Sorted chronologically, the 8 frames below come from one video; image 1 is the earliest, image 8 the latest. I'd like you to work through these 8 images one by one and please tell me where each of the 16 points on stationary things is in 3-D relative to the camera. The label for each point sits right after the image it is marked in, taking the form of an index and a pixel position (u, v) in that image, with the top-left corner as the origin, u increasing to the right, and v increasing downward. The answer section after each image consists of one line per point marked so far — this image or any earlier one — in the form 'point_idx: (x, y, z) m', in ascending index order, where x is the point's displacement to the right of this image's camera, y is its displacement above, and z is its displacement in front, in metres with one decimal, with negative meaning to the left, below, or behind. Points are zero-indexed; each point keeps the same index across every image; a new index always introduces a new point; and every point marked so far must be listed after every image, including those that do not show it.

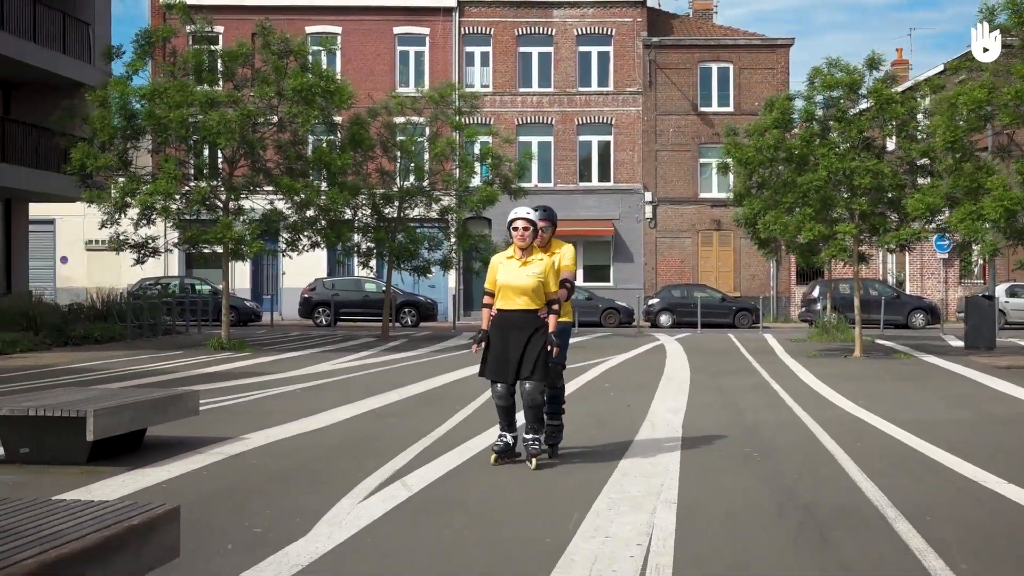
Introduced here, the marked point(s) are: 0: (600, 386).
0: (+1.1, -1.2, +14.0) m
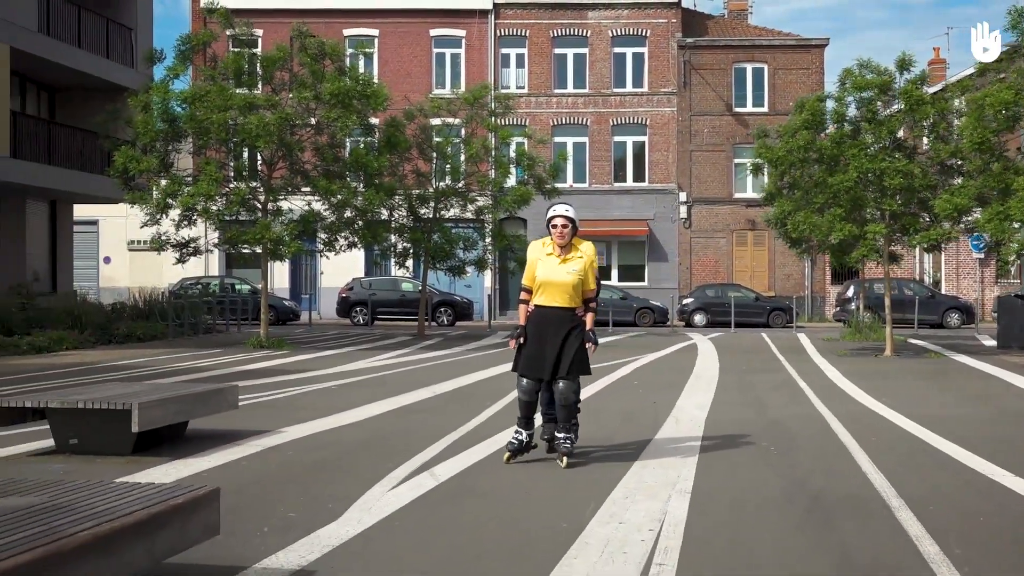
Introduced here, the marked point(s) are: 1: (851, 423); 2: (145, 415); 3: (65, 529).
0: (+1.5, -1.2, +14.2) m
1: (+3.0, -1.2, +10.0) m
2: (-2.5, -0.9, +7.8) m
3: (-1.5, -0.8, +3.9) m
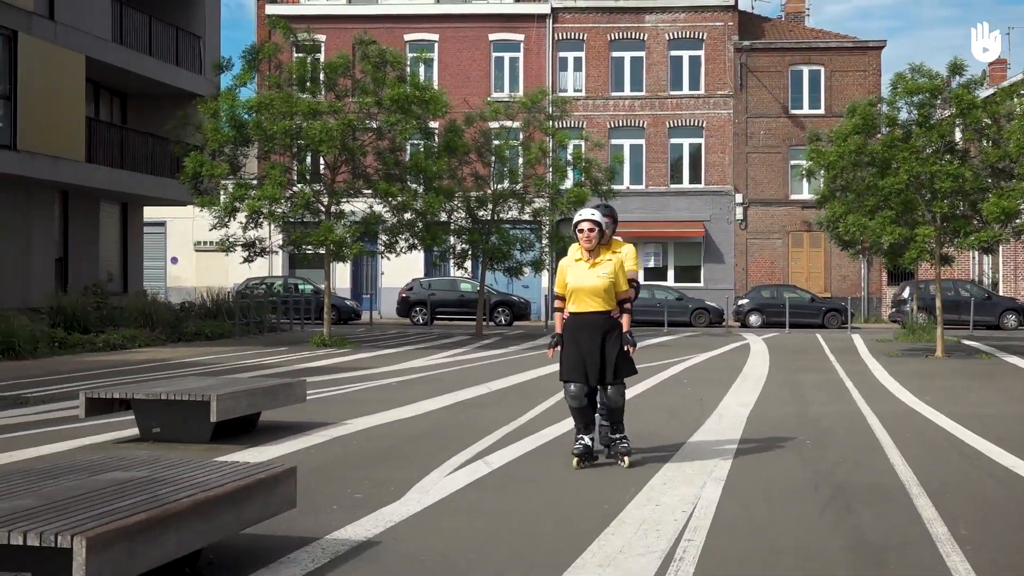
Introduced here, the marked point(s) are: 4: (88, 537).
0: (+2.1, -1.2, +14.7) m
1: (+3.4, -1.2, +10.3) m
2: (-2.2, -0.9, +8.5) m
3: (-1.4, -0.8, +4.5) m
4: (-1.4, -0.8, +3.8) m
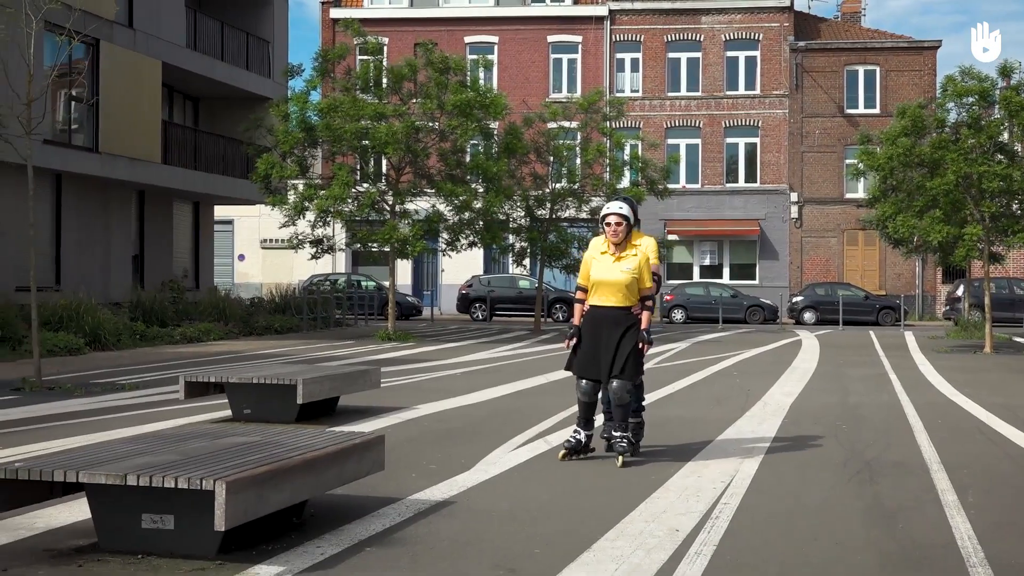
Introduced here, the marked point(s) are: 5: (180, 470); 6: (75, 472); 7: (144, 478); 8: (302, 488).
0: (+2.9, -1.2, +15.4) m
1: (+4.0, -1.2, +11.0) m
2: (-1.7, -0.8, +9.4) m
3: (-1.1, -0.8, +5.4) m
4: (-1.2, -0.8, +4.7) m
5: (-1.4, -0.8, +4.9) m
6: (-1.9, -0.8, +4.9) m
7: (-1.5, -0.8, +4.8) m
8: (-1.0, -0.9, +5.3) m
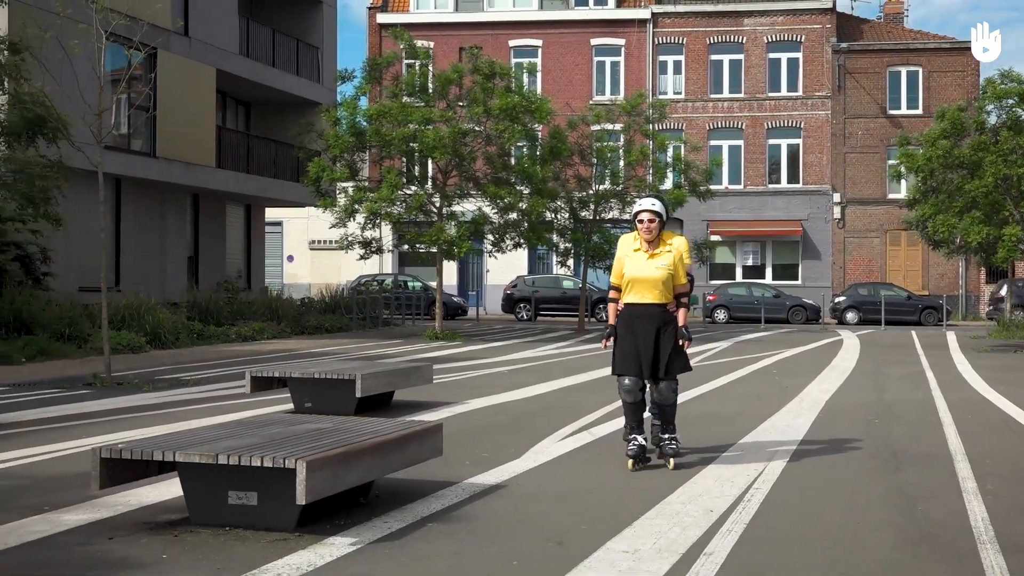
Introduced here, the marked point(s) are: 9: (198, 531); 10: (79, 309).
0: (+3.5, -1.2, +15.8) m
1: (+4.4, -1.2, +11.3) m
2: (-1.3, -0.8, +10.0) m
3: (-0.8, -0.8, +6.0) m
4: (-0.9, -0.8, +5.2) m
5: (-1.2, -0.8, +5.5) m
6: (-1.6, -0.8, +5.5) m
7: (-1.3, -0.8, +5.3) m
8: (-0.7, -0.9, +5.9) m
9: (-1.6, -1.2, +5.7) m
10: (-7.6, -0.4, +19.9) m
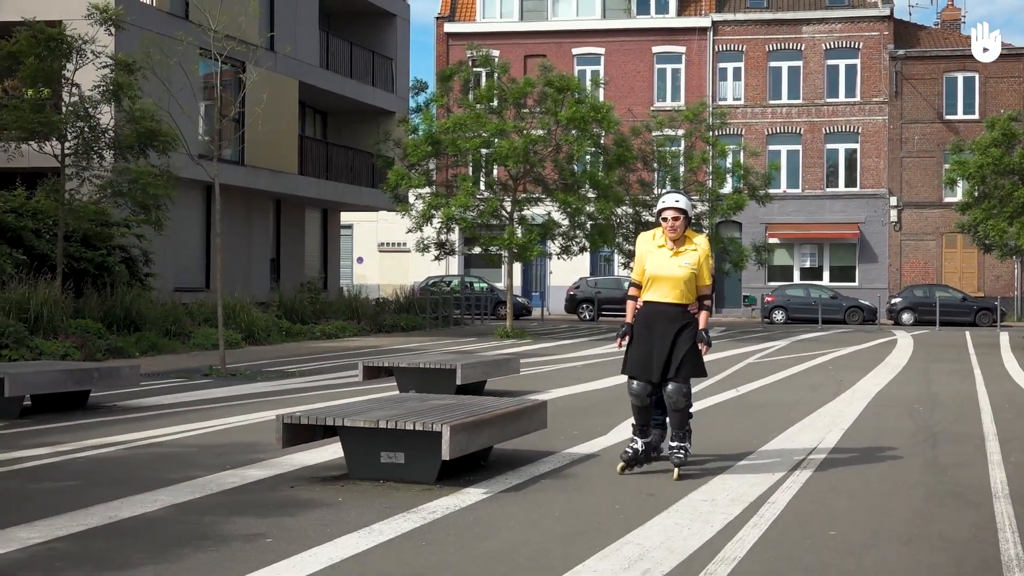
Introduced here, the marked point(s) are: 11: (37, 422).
0: (+4.6, -1.2, +16.9) m
1: (+5.3, -1.2, +12.4) m
2: (-0.5, -0.8, +11.4) m
3: (-0.2, -0.8, +7.3) m
4: (-0.4, -0.8, +6.6) m
5: (-0.6, -0.8, +6.8) m
6: (-1.0, -0.8, +6.9) m
7: (-0.7, -0.8, +6.7) m
8: (-0.1, -0.9, +7.3) m
9: (-1.0, -1.2, +7.1) m
10: (-6.3, -0.4, +21.6) m
11: (-4.1, -1.2, +10.0) m
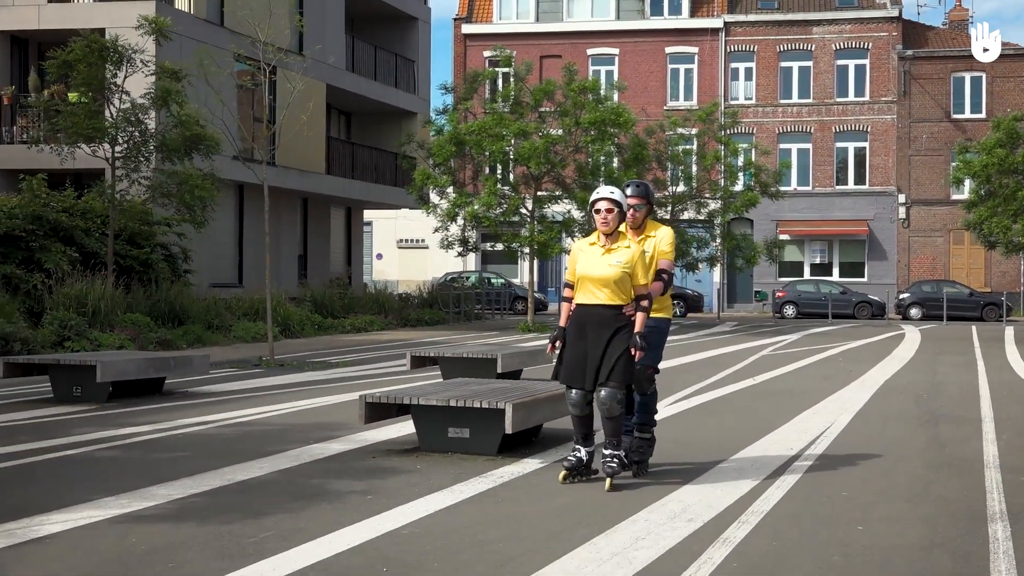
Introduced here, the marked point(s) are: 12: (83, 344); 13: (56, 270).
0: (+5.1, -1.1, +17.9) m
1: (+5.7, -1.2, +13.4) m
2: (-0.1, -0.8, +12.4) m
3: (+0.1, -0.8, +8.3) m
4: (0.0, -0.8, +7.6) m
5: (-0.2, -0.8, +7.9) m
6: (-0.7, -0.8, +7.9) m
7: (-0.4, -0.8, +7.7) m
8: (+0.3, -0.9, +8.3) m
9: (-0.6, -1.2, +8.1) m
10: (-5.8, -0.3, +22.6) m
11: (-3.8, -1.1, +11.0) m
12: (-6.3, -0.8, +16.8) m
13: (-7.6, +0.3, +18.9) m
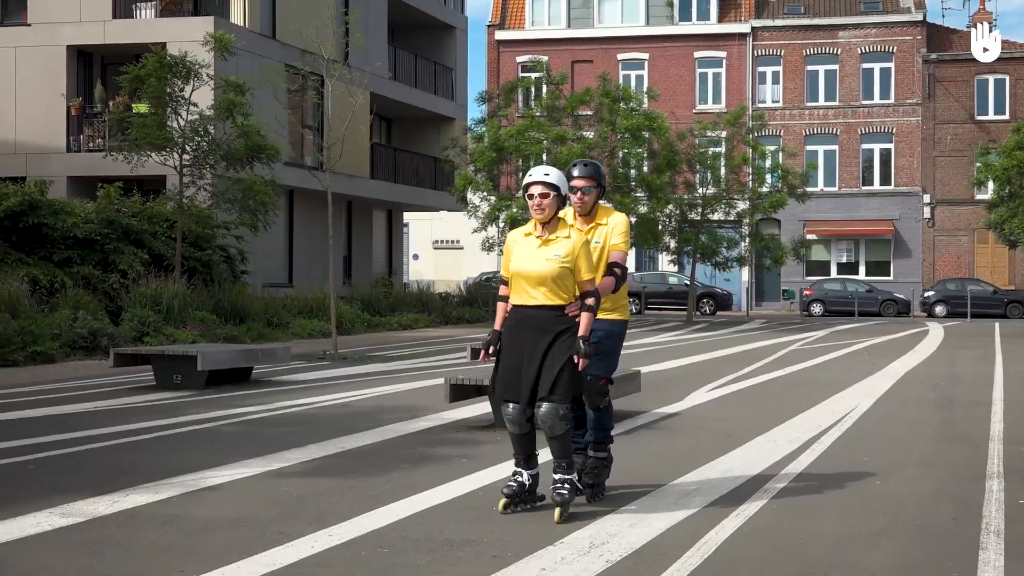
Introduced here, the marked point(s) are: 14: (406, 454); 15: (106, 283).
0: (+5.8, -1.1, +19.0) m
1: (+6.3, -1.1, +14.5) m
2: (+0.5, -0.8, +13.6) m
3: (+0.7, -0.7, +9.5) m
4: (+0.5, -0.8, +8.8) m
5: (+0.3, -0.7, +9.1) m
6: (-0.2, -0.7, +9.1) m
7: (+0.2, -0.8, +9.0) m
8: (+0.8, -0.9, +9.5) m
9: (-0.1, -1.2, +9.3) m
10: (-5.0, -0.3, +24.0) m
11: (-3.2, -1.1, +12.3) m
12: (-5.6, -0.8, +18.2) m
13: (-6.8, +0.3, +20.3) m
14: (-0.7, -1.2, +7.9) m
15: (-7.0, +0.1, +19.5) m
